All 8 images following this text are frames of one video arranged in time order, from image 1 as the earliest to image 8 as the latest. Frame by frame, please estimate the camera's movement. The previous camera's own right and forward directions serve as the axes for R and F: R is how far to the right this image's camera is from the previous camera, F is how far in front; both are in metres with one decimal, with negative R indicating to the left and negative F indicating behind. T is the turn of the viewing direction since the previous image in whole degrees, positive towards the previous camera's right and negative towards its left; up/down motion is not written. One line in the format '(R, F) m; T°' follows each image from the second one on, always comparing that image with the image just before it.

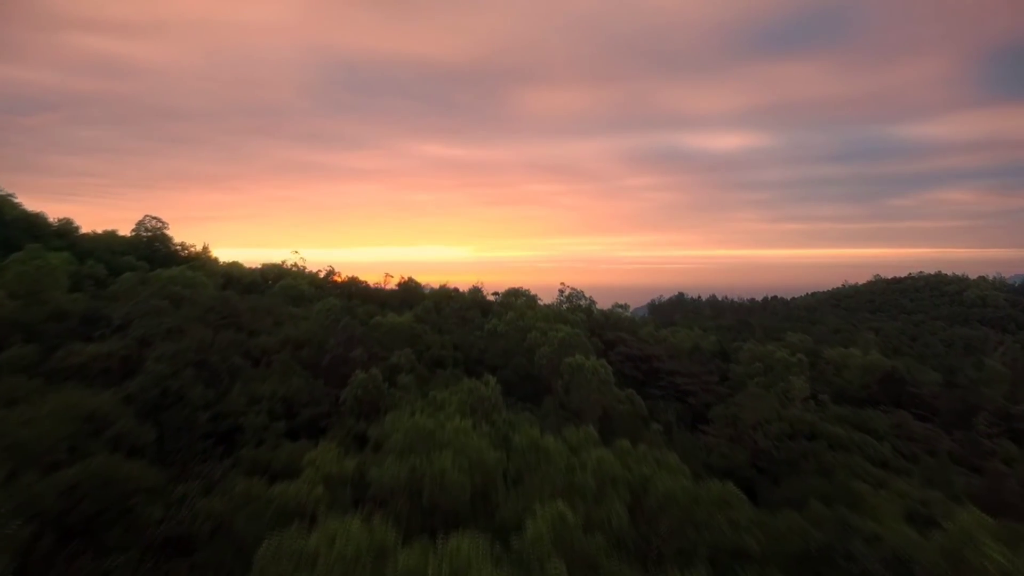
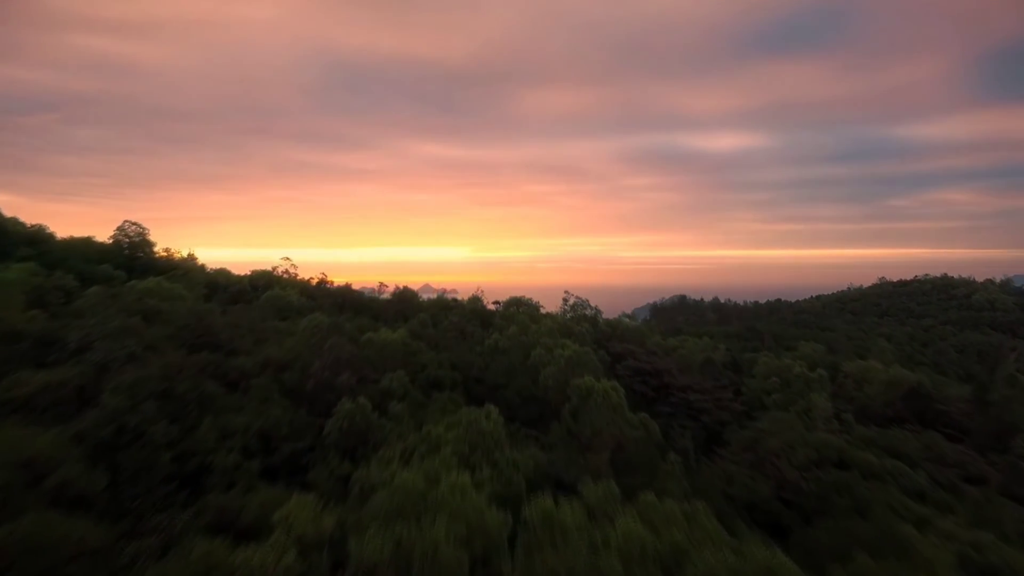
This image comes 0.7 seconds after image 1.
(-0.1, +0.8) m; 0°
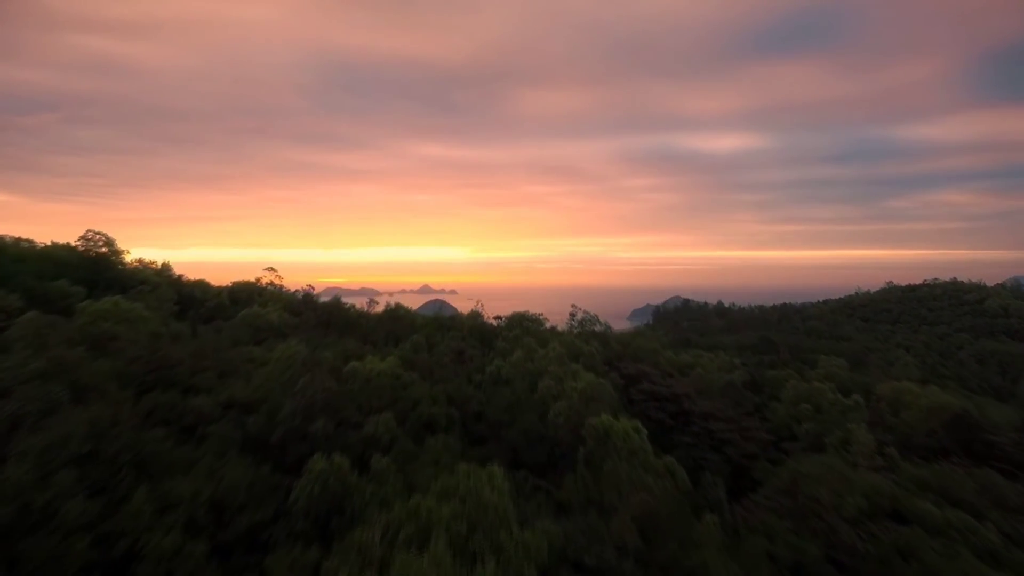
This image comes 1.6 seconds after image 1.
(-0.2, +1.2) m; 0°
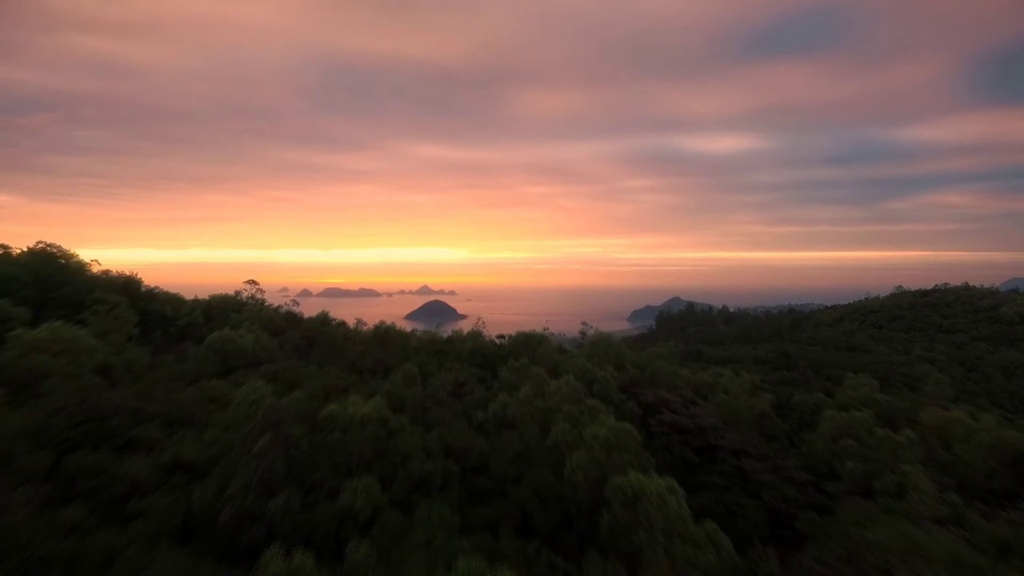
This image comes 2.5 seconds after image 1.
(-0.2, +1.3) m; 0°
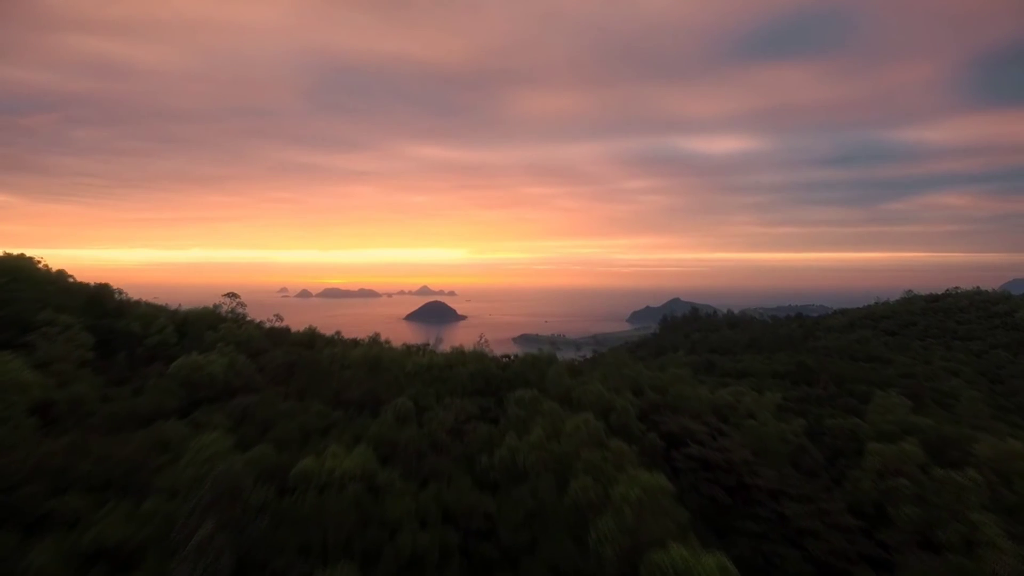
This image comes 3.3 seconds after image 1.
(-0.2, +1.2) m; 0°
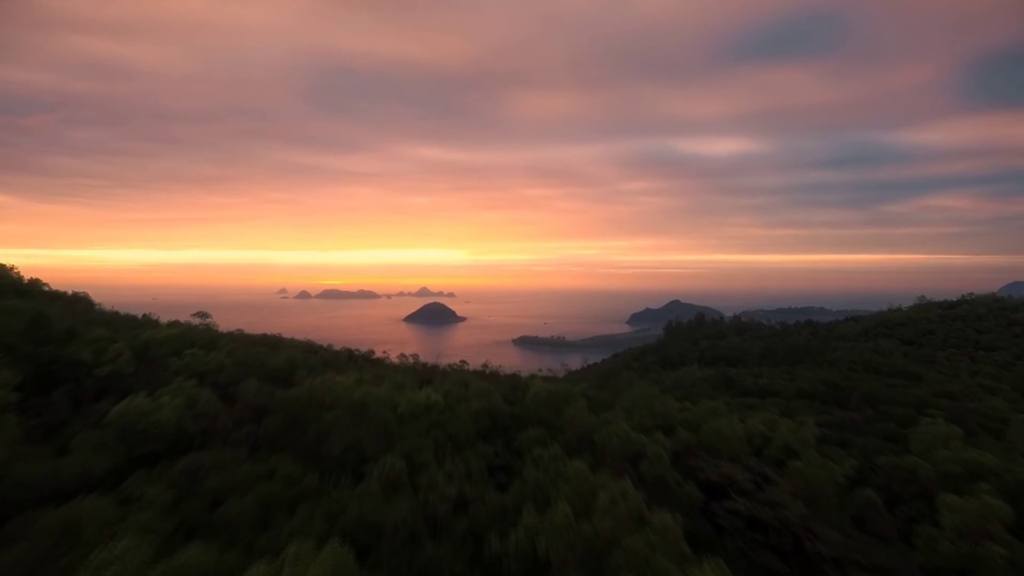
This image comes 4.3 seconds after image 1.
(-0.3, +1.4) m; 0°
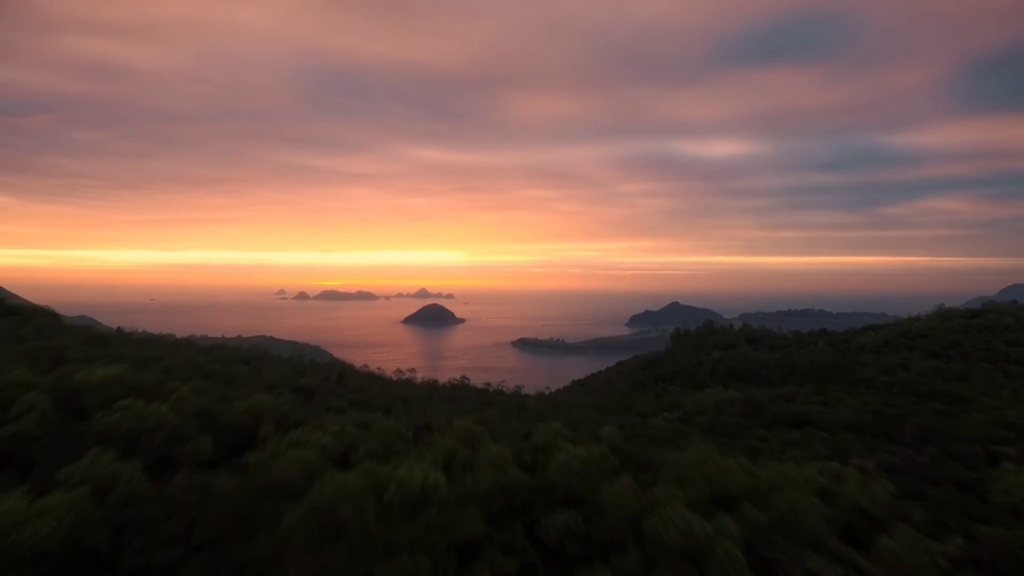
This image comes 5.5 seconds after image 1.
(-0.5, +2.0) m; 0°
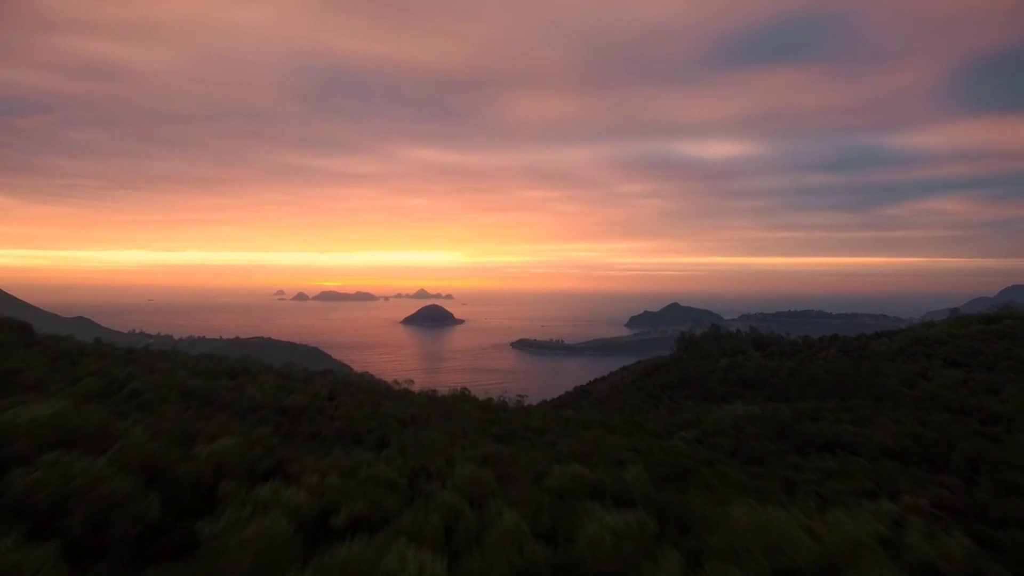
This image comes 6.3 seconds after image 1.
(-0.3, +1.4) m; 0°
